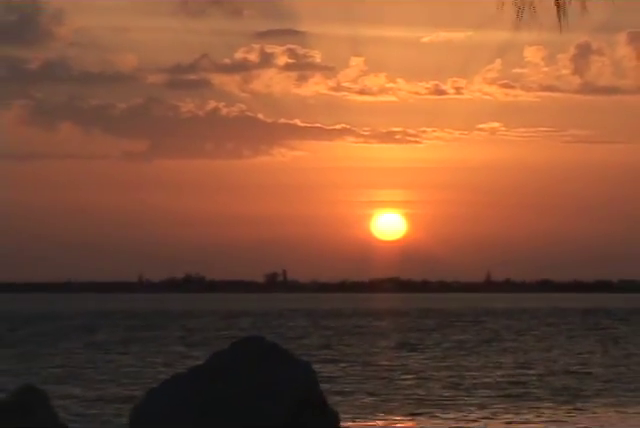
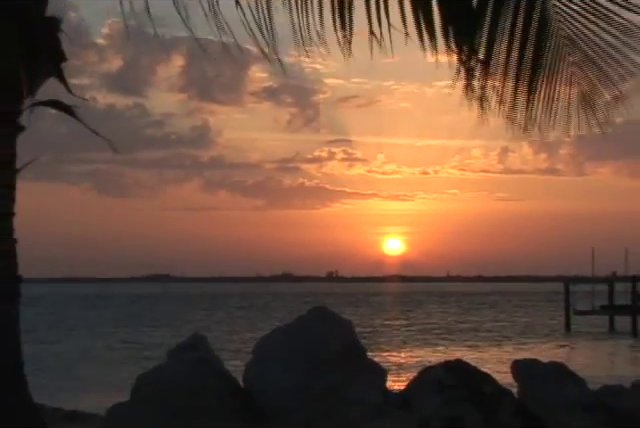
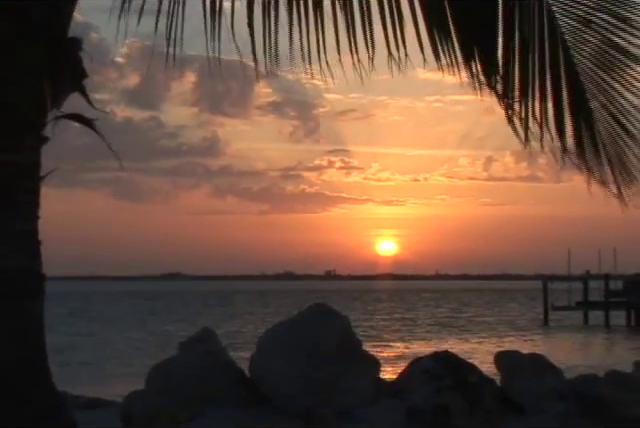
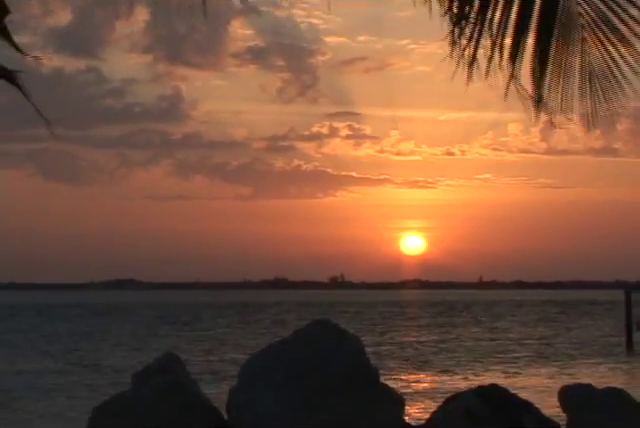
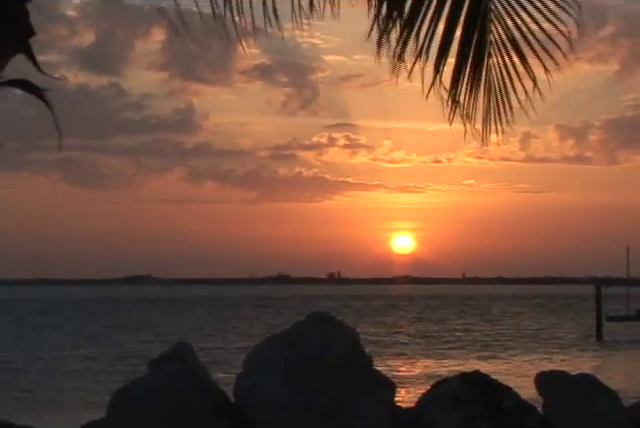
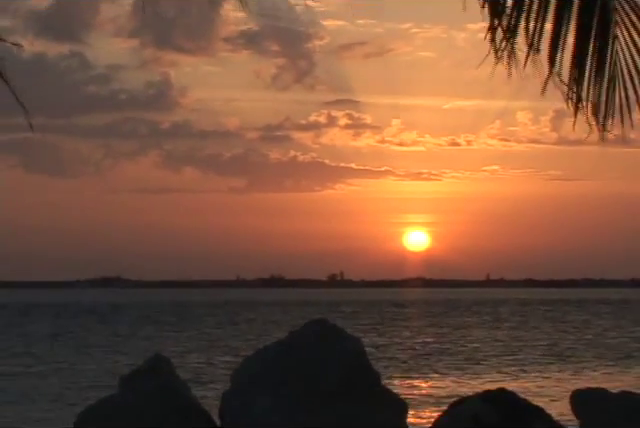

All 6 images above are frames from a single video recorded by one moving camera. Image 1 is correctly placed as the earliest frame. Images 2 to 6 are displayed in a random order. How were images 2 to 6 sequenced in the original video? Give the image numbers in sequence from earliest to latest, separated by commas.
6, 4, 5, 2, 3
